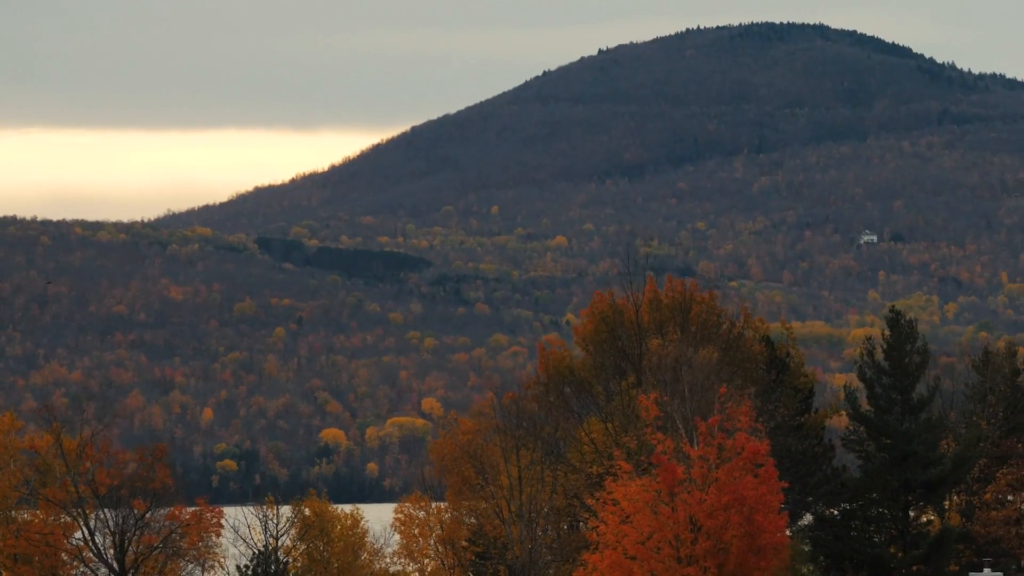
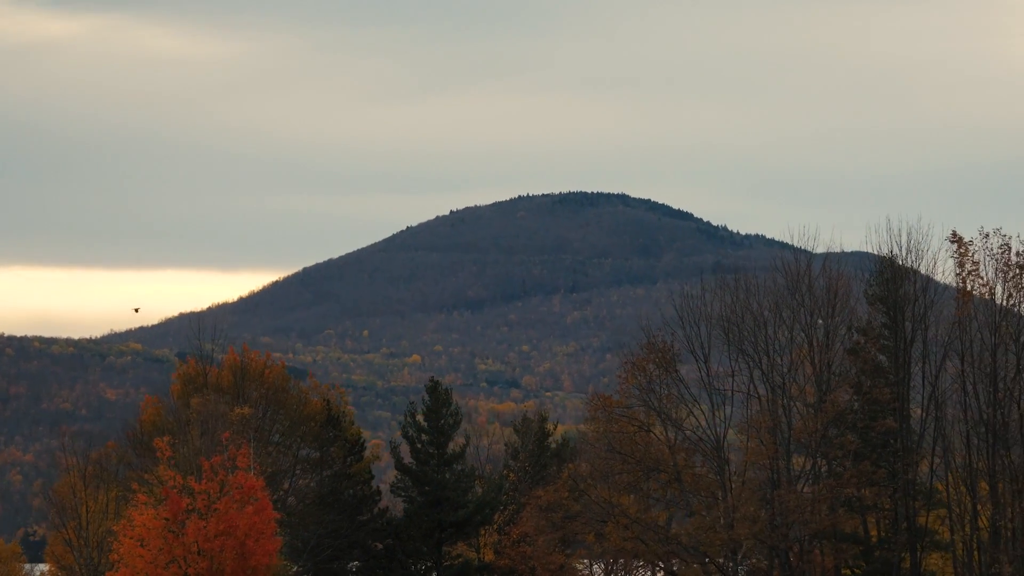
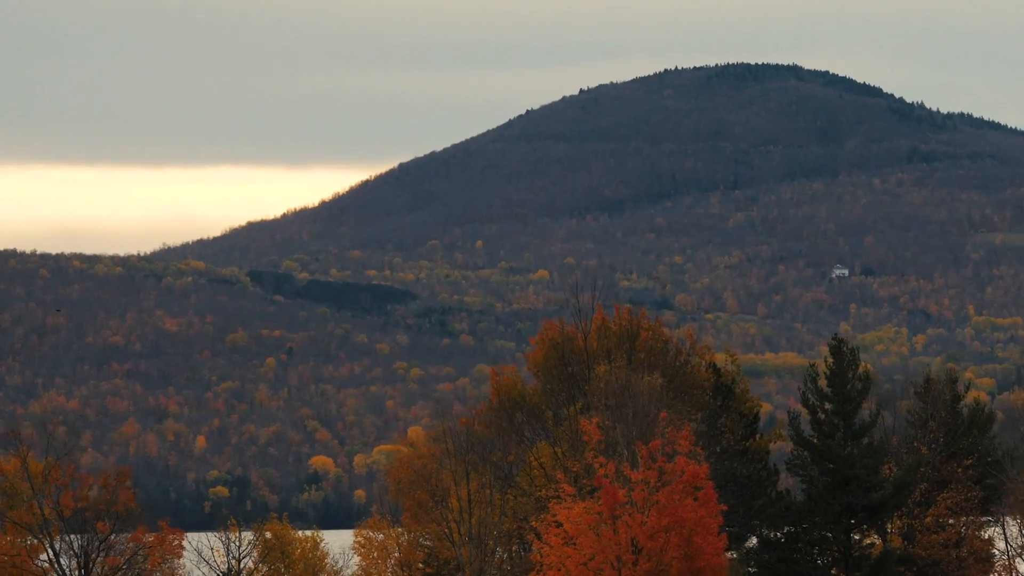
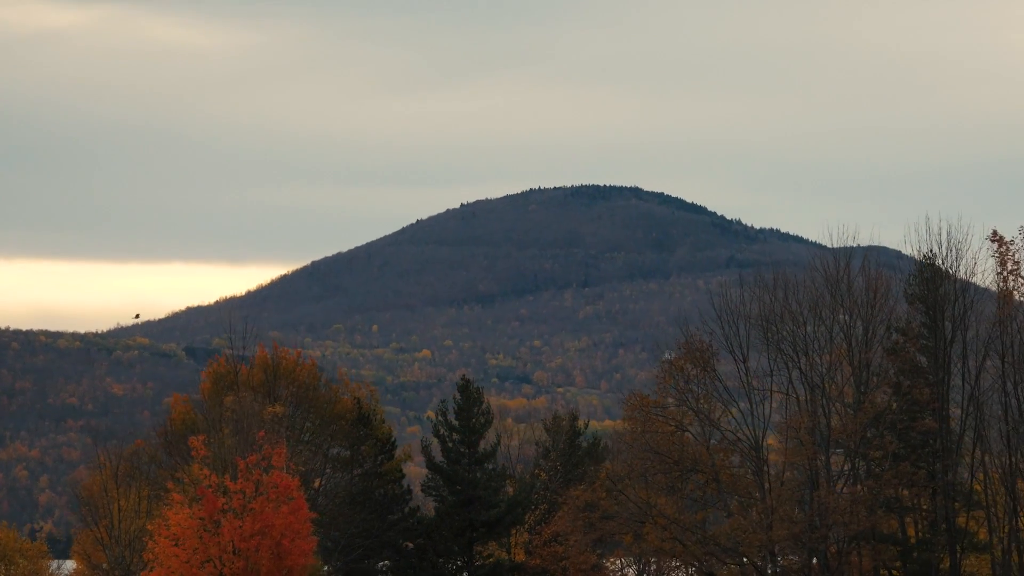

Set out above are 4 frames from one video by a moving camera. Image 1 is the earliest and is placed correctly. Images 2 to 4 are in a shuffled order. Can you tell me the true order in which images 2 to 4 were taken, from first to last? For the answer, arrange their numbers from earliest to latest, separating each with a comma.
3, 4, 2
